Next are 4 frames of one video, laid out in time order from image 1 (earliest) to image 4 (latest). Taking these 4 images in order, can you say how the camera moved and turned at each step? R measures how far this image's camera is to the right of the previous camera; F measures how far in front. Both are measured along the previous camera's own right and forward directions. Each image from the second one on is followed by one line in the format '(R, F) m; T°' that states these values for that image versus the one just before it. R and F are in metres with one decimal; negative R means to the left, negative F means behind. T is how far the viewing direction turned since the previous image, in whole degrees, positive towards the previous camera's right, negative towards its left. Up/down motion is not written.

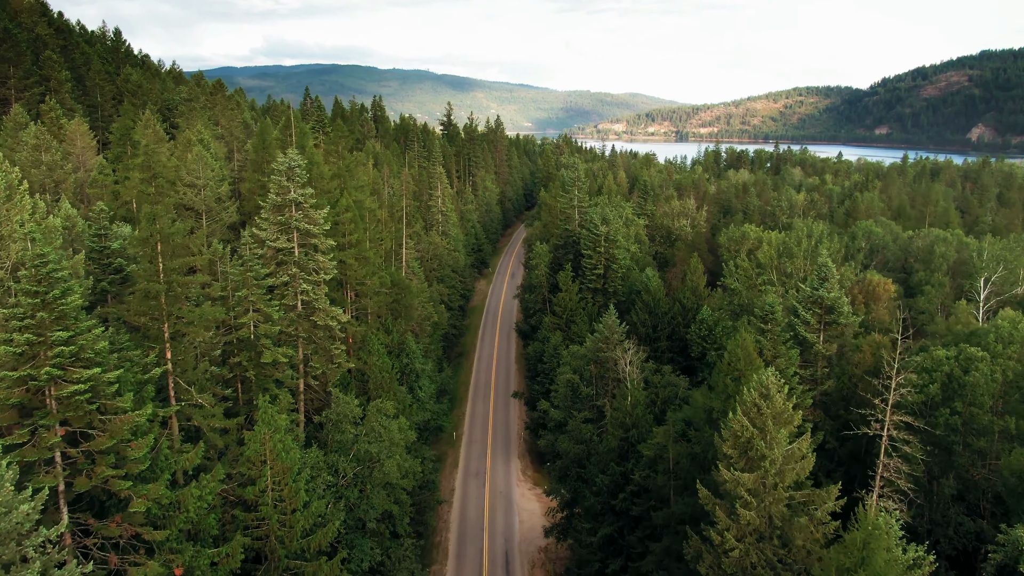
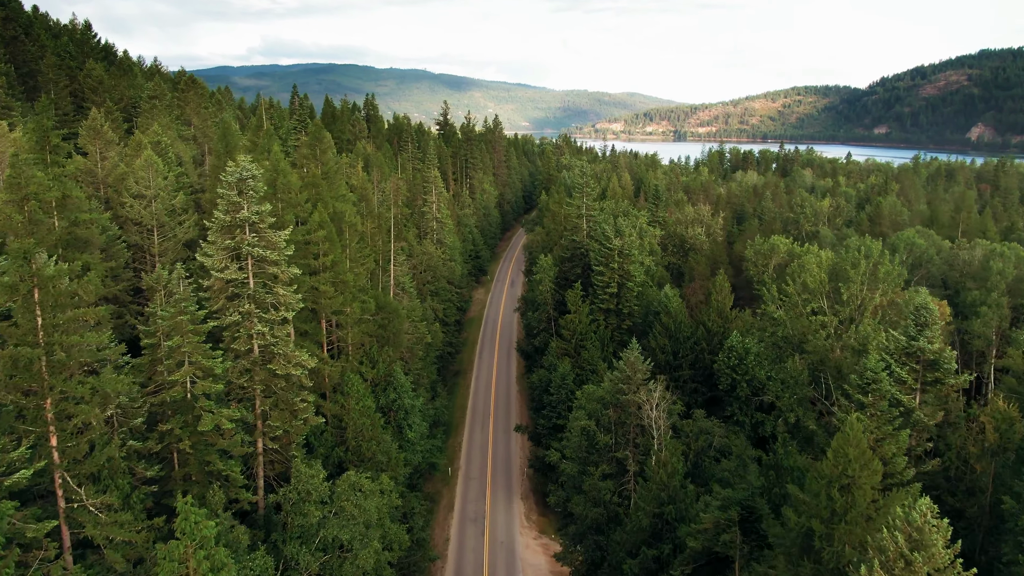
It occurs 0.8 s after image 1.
(-0.4, +6.7) m; 0°
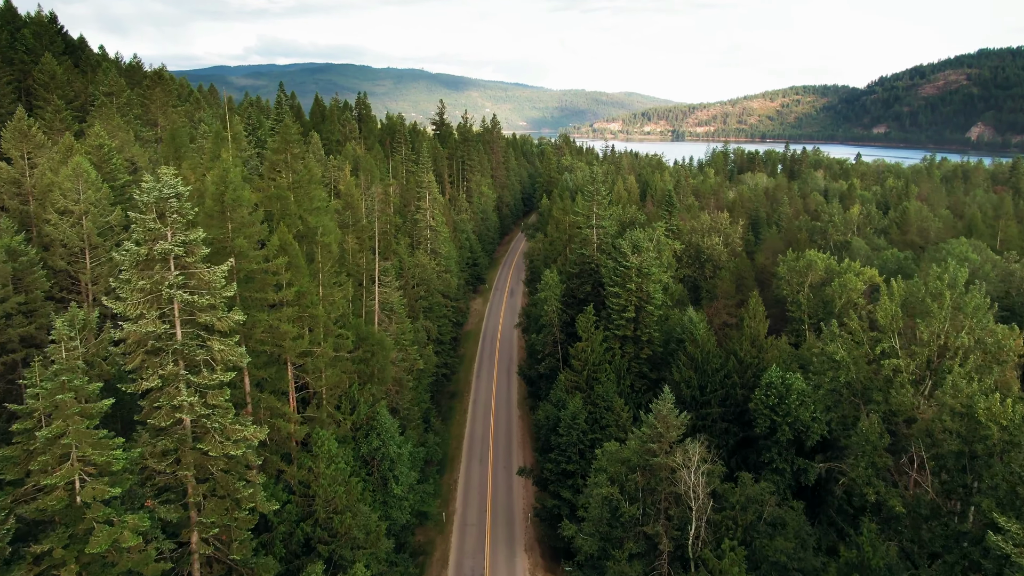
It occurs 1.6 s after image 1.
(-0.4, +6.7) m; 0°
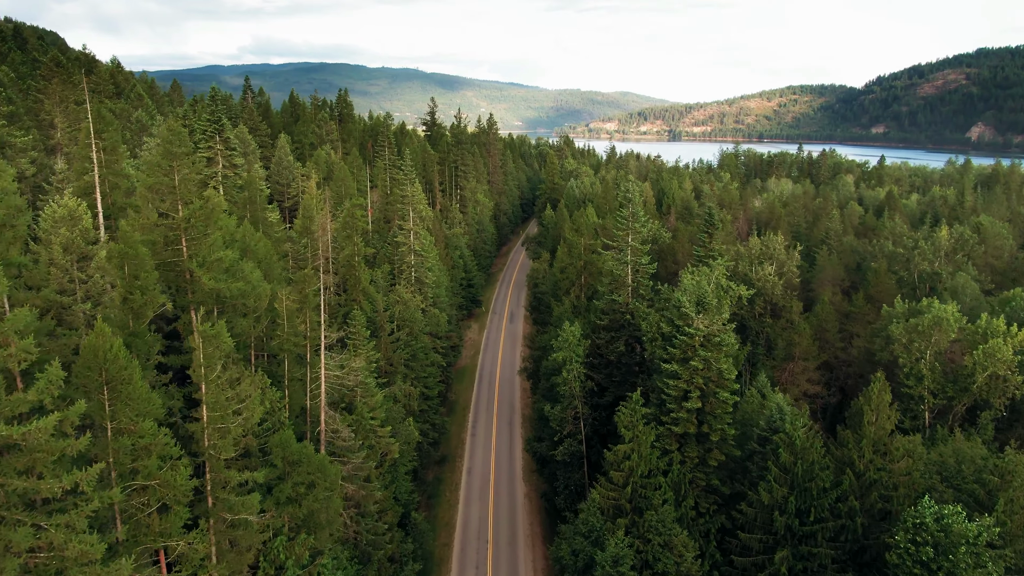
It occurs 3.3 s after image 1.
(-0.7, +14.4) m; 0°
